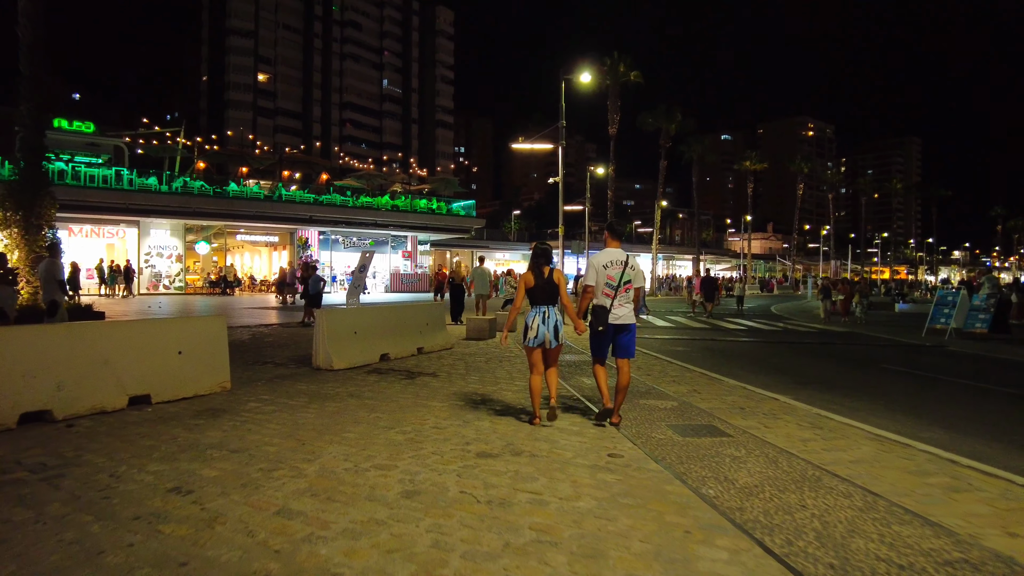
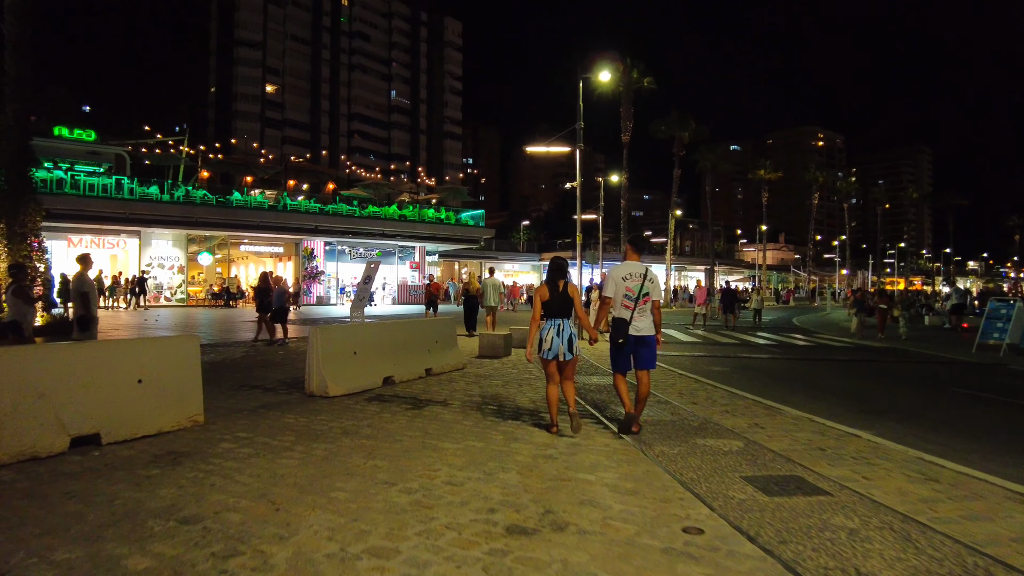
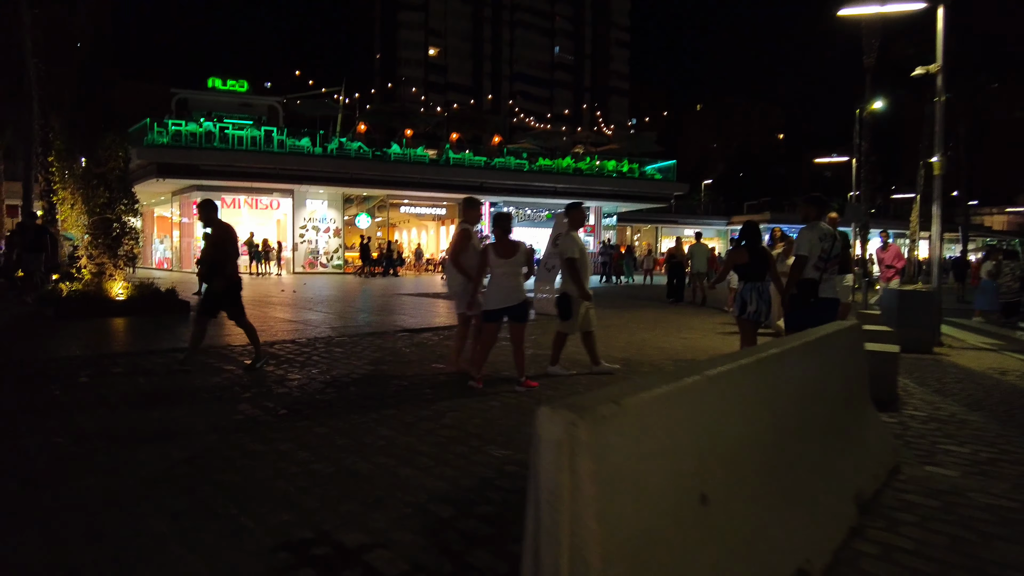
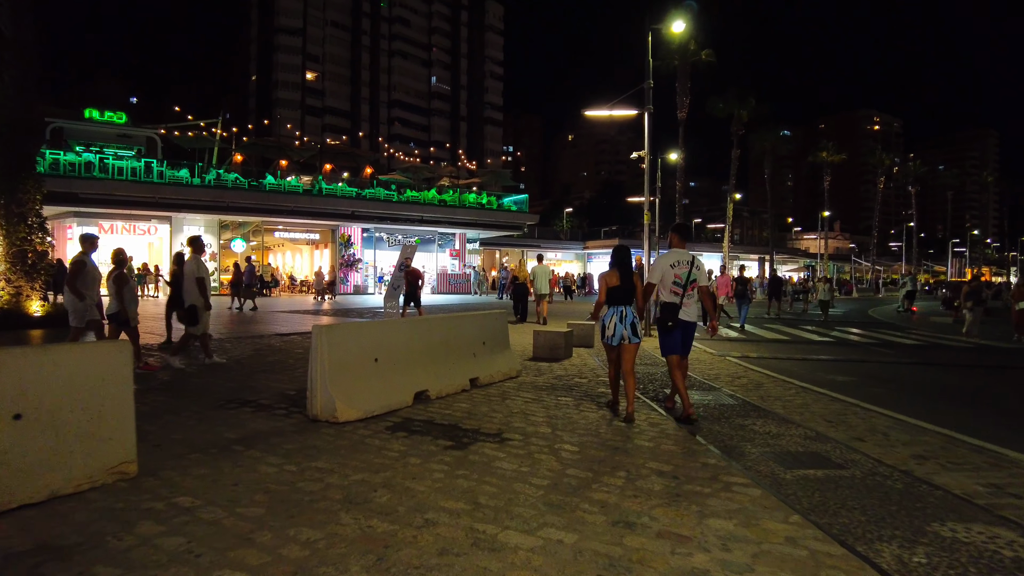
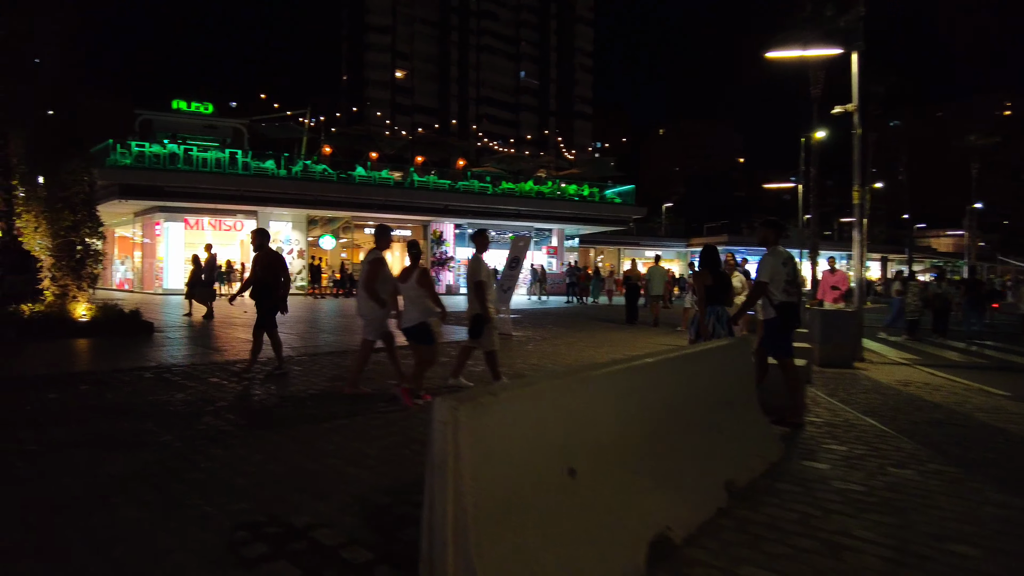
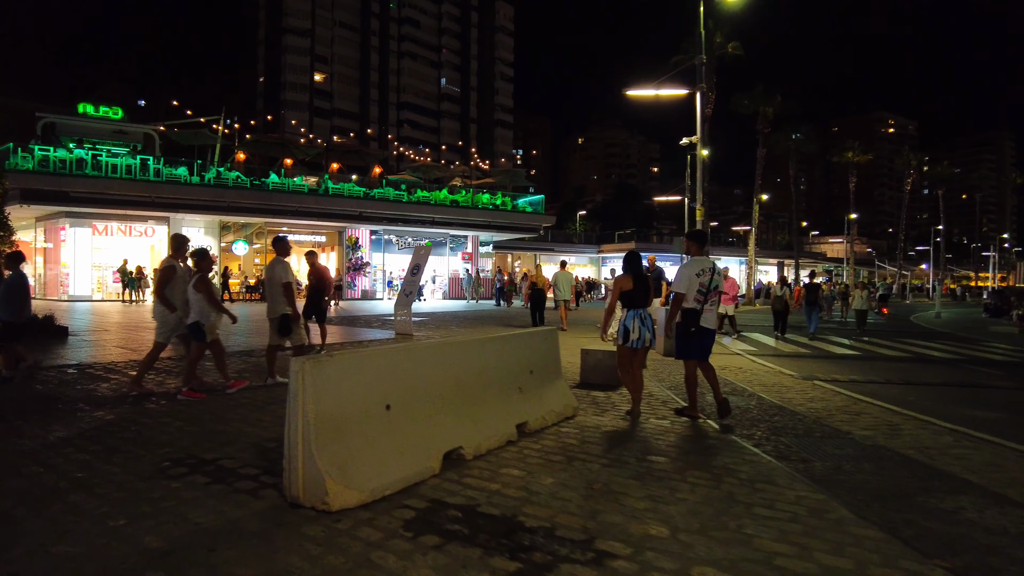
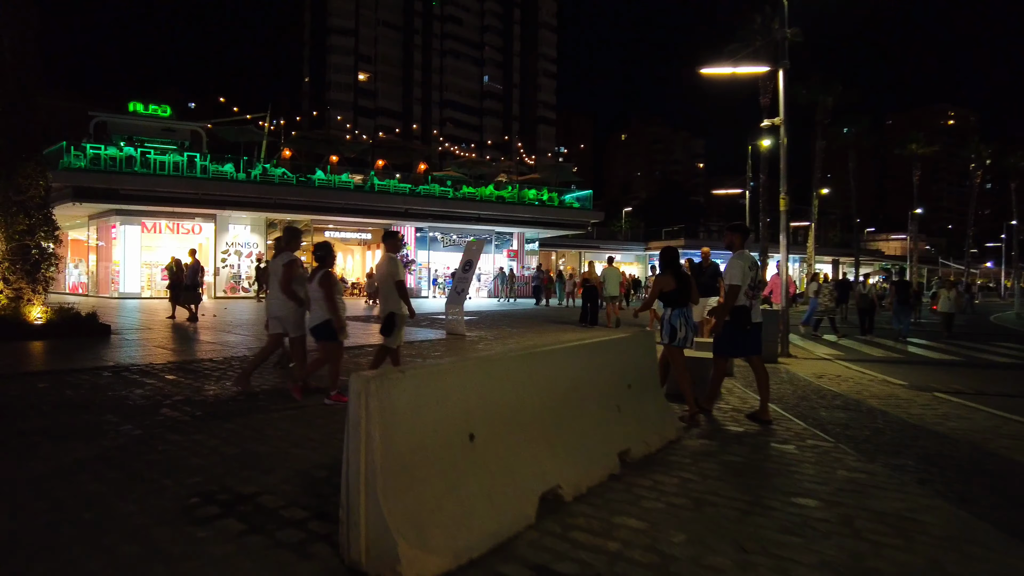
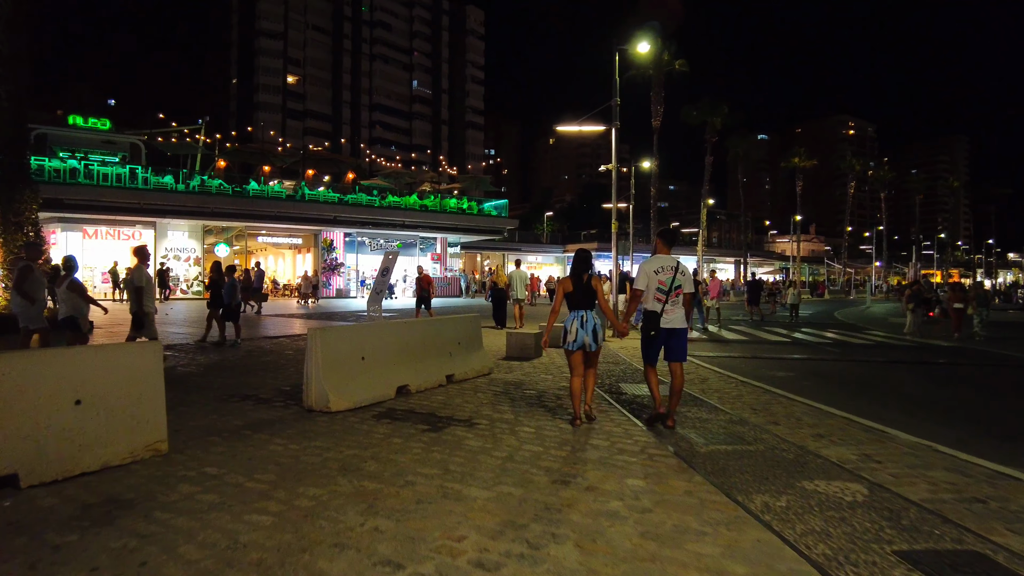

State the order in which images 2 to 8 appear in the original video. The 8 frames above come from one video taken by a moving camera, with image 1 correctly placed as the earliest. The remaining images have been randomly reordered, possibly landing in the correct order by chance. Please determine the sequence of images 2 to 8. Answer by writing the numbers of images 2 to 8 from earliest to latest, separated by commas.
2, 8, 4, 6, 7, 5, 3
